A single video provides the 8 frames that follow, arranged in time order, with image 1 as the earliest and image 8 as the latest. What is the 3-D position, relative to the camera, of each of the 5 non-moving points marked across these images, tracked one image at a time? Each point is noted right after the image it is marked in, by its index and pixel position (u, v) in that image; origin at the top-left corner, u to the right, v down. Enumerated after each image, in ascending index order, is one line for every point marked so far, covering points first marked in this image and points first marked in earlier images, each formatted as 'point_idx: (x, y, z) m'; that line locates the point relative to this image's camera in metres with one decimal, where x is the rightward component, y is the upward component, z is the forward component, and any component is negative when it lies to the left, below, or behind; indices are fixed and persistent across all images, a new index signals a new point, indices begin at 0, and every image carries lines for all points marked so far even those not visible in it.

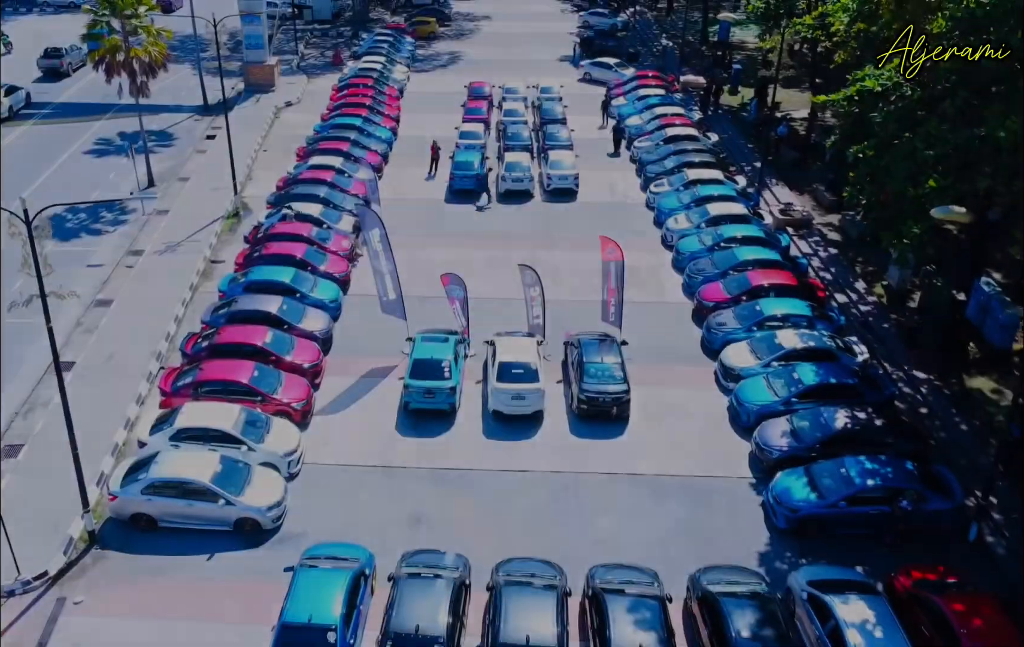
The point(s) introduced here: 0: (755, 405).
0: (+5.3, -1.8, +18.9) m
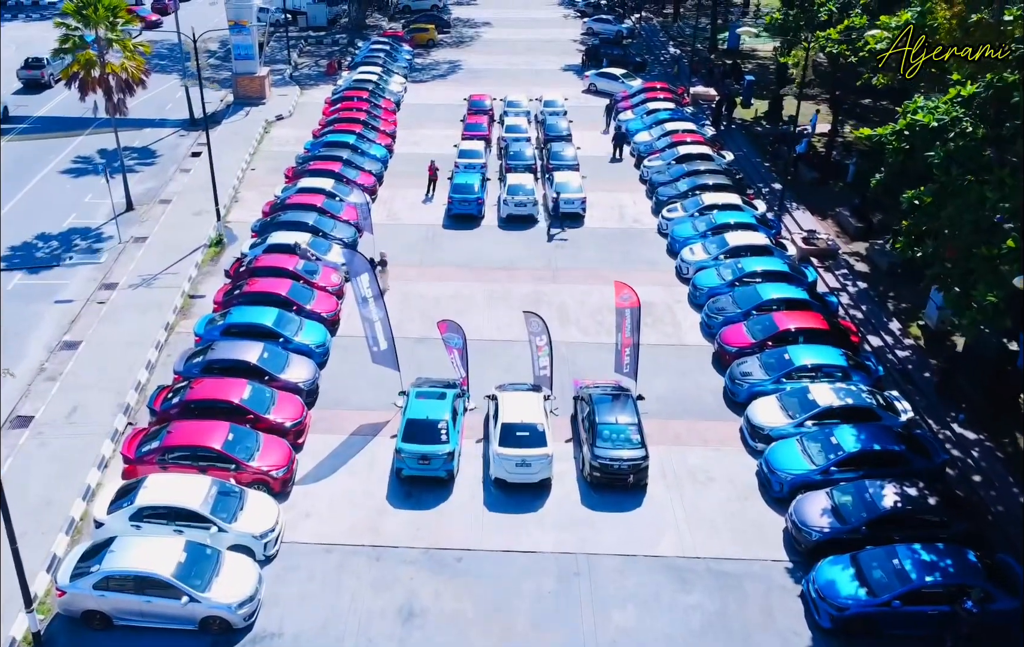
0: (+5.4, -2.9, +16.9) m
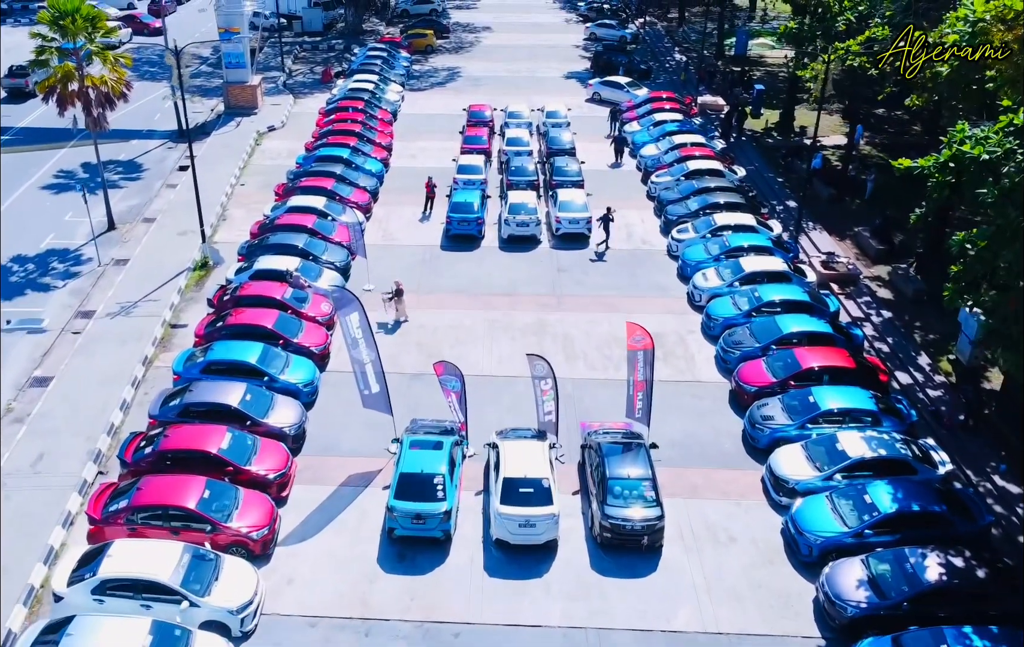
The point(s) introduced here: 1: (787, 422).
0: (+5.4, -3.8, +15.4) m
1: (+5.8, -2.1, +18.2) m
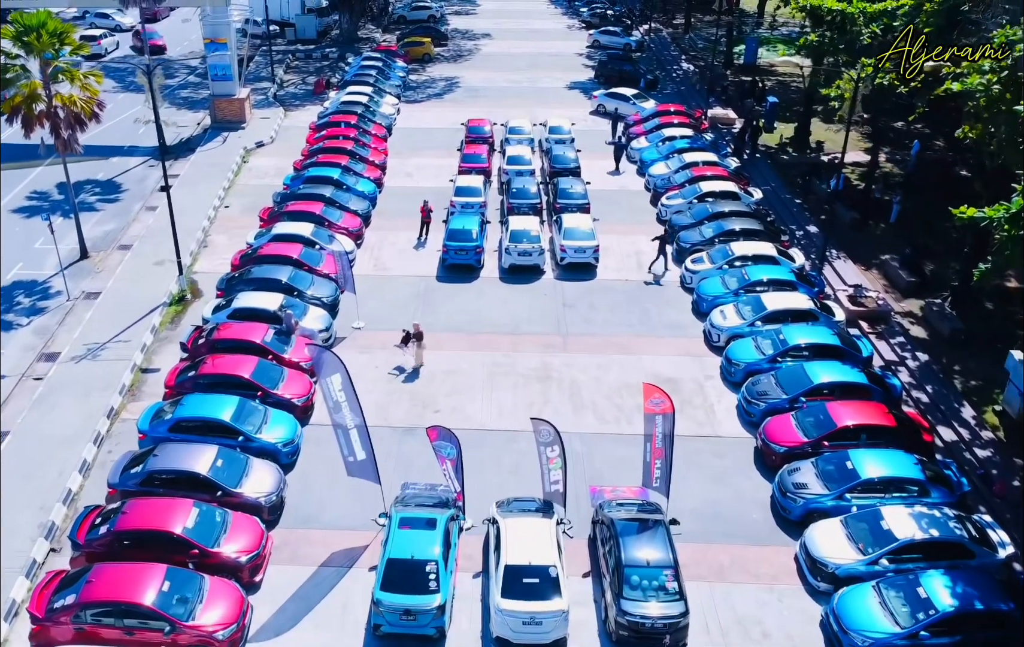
0: (+5.5, -4.8, +13.4) m
1: (+5.8, -3.1, +16.2) m
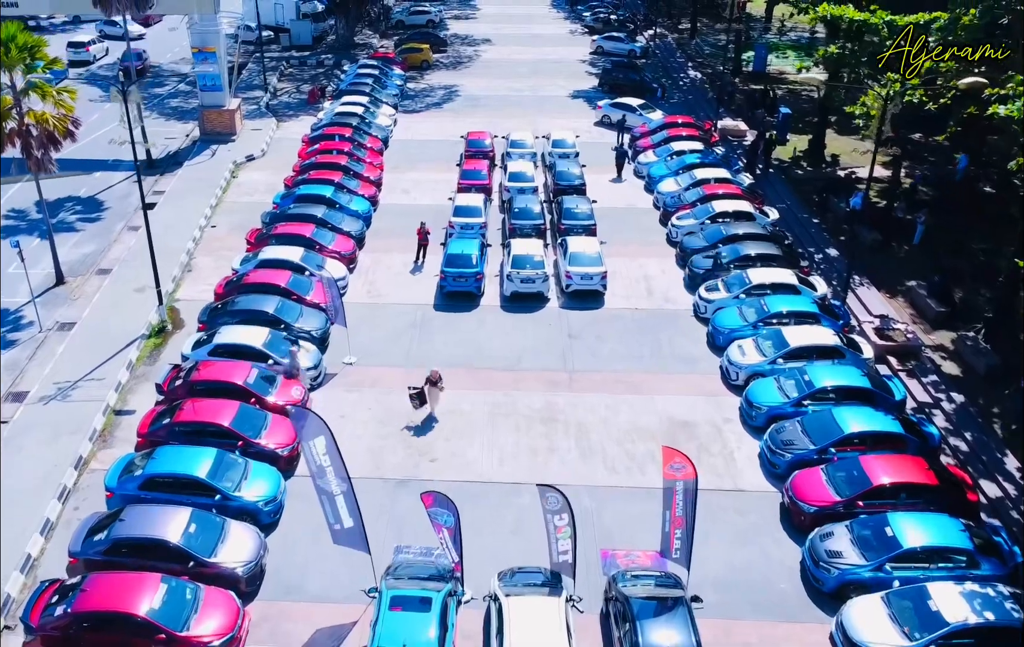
0: (+5.6, -5.7, +11.8) m
1: (+5.9, -4.0, +14.6) m
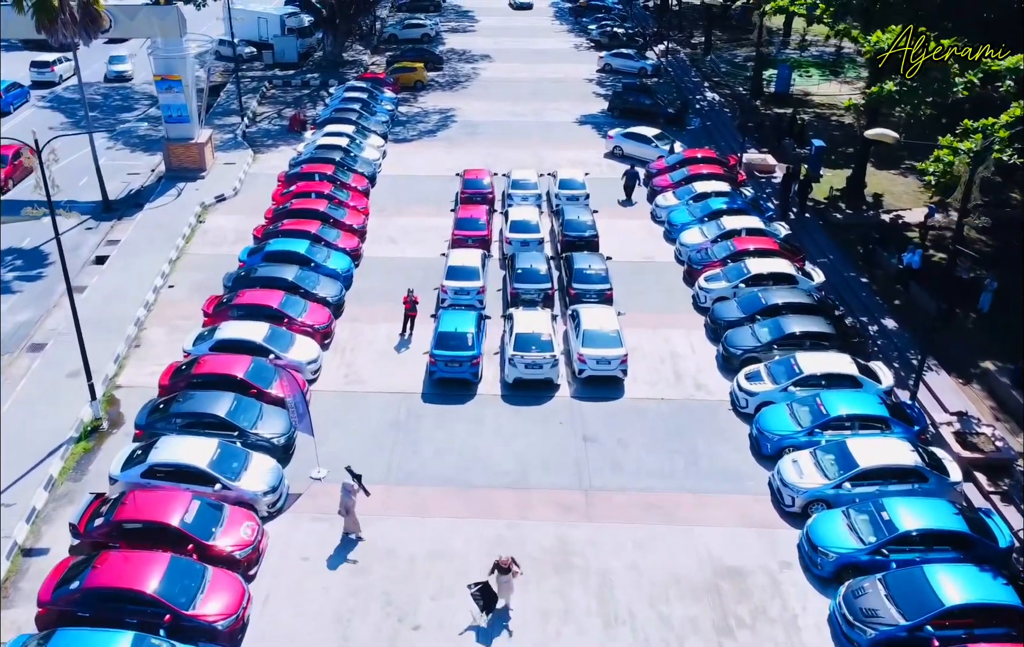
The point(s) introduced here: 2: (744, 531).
0: (+5.6, -7.9, +8.0) m
1: (+5.9, -6.2, +10.8) m
2: (+4.4, -3.9, +16.5) m
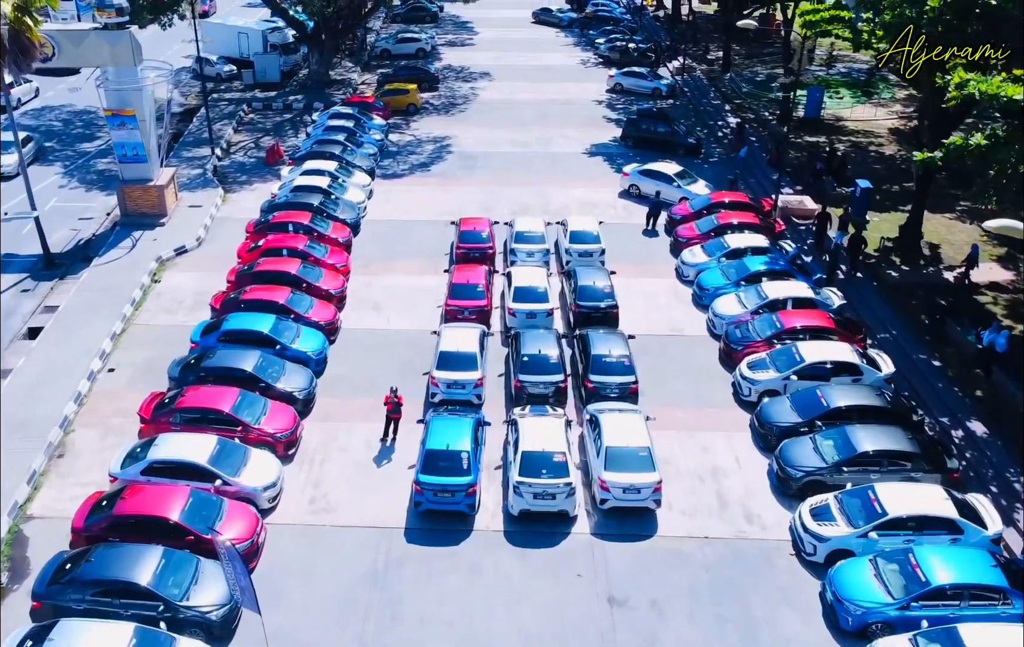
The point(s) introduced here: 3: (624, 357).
0: (+5.7, -10.1, +3.9) m
1: (+6.0, -8.4, +6.7) m
2: (+4.5, -6.2, +12.4) m
3: (+2.6, -0.8, +19.8) m
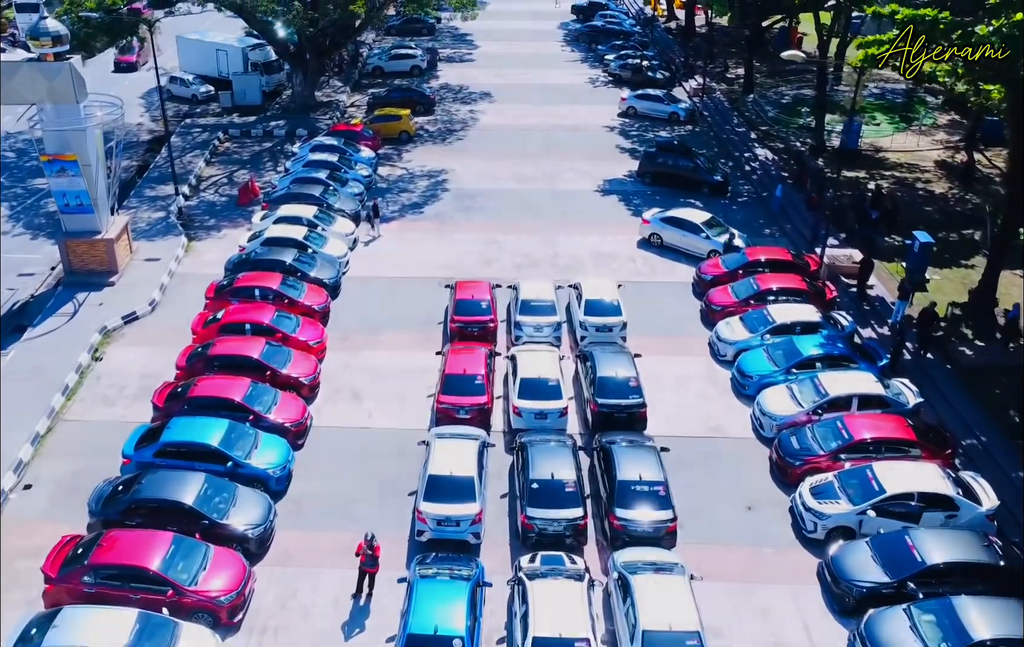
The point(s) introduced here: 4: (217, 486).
0: (+5.8, -12.3, -0.1) m
1: (+6.2, -10.6, +2.7) m
2: (+4.6, -8.3, +8.5) m
3: (+2.7, -3.0, +15.9) m
4: (-5.5, -3.0, +16.1) m
